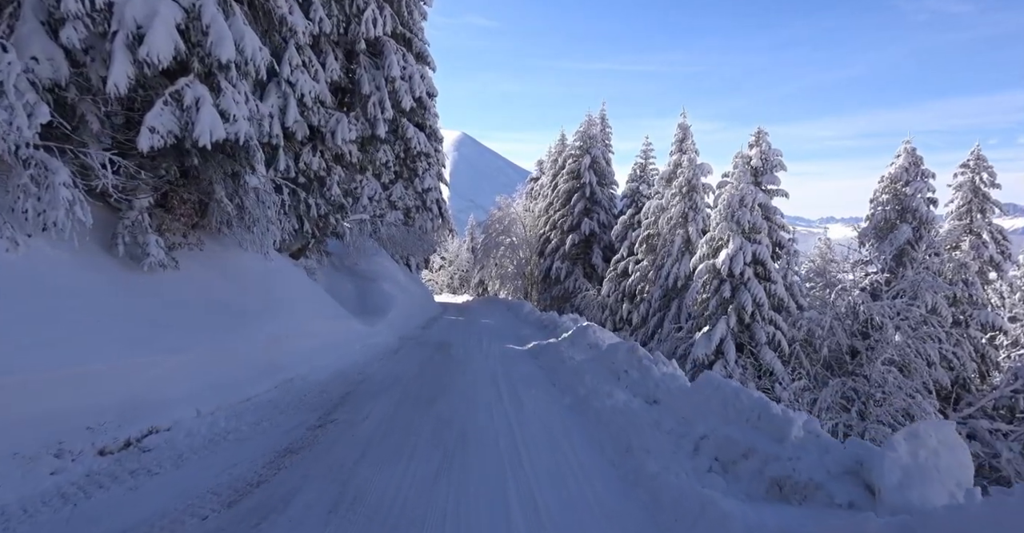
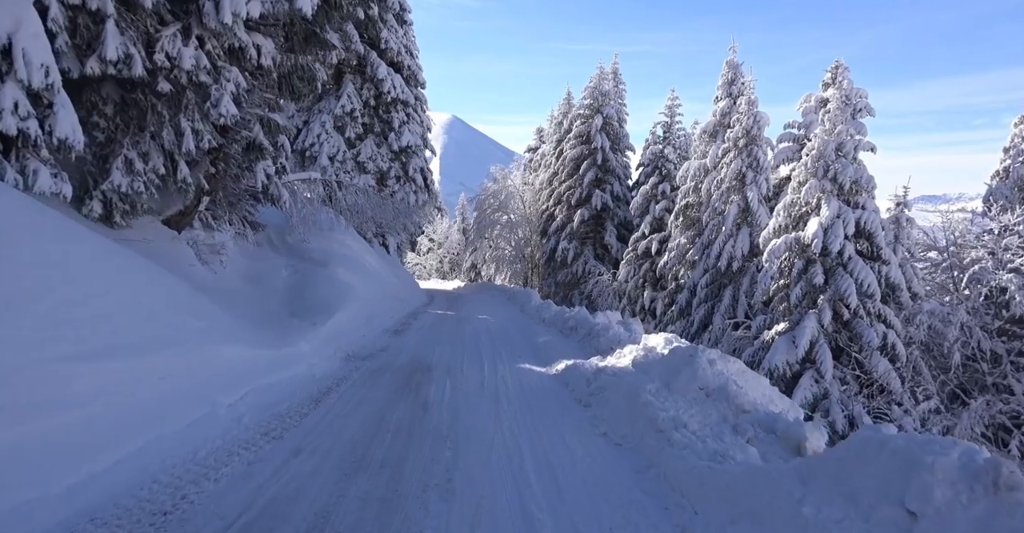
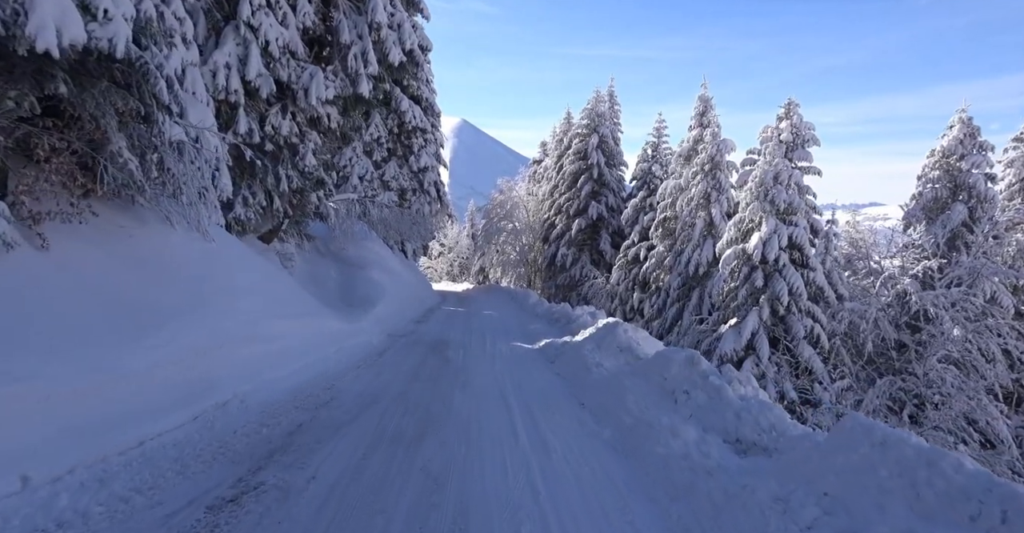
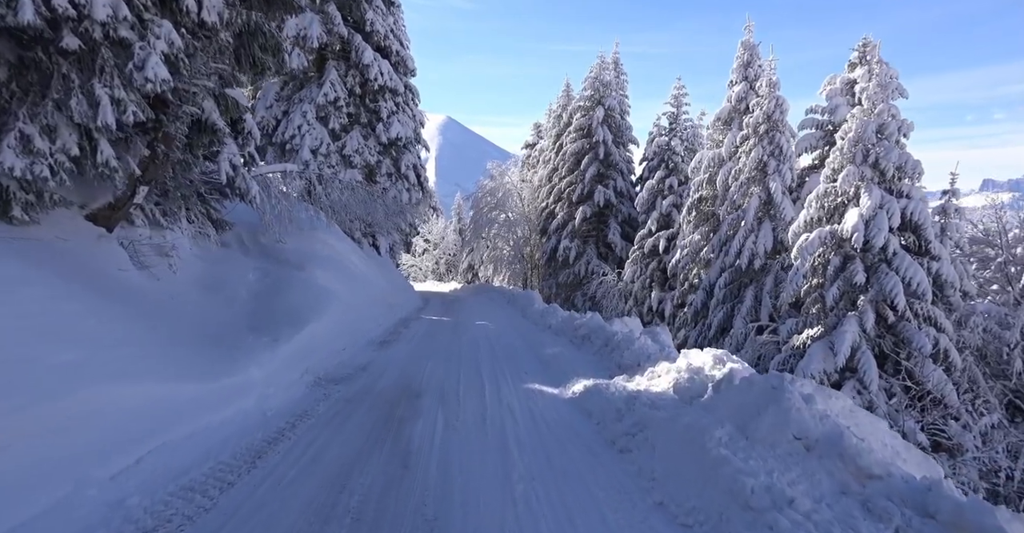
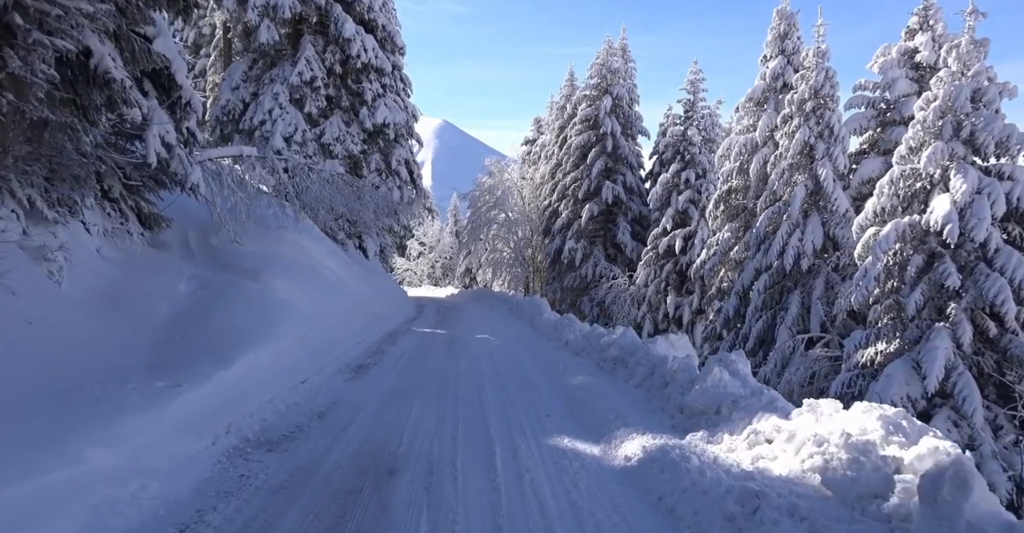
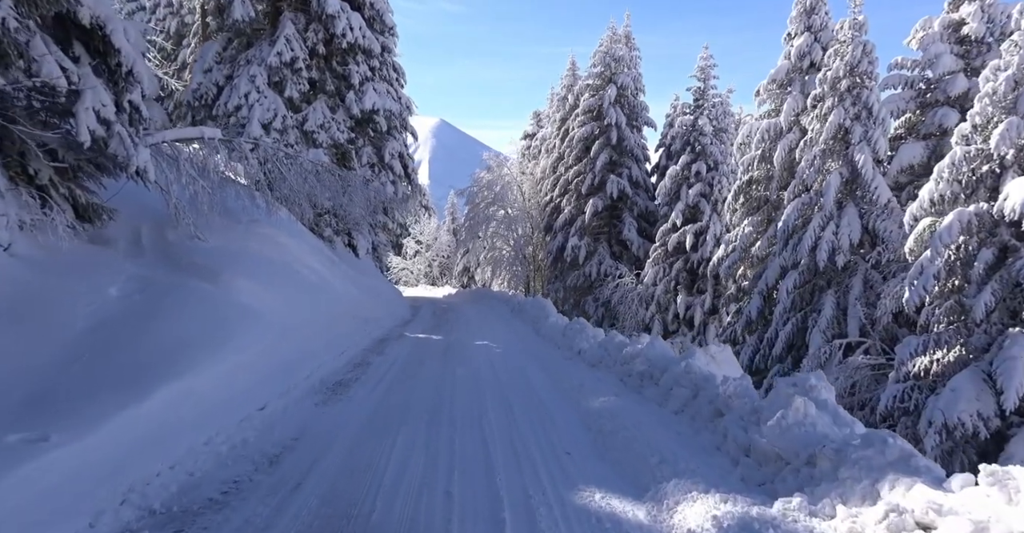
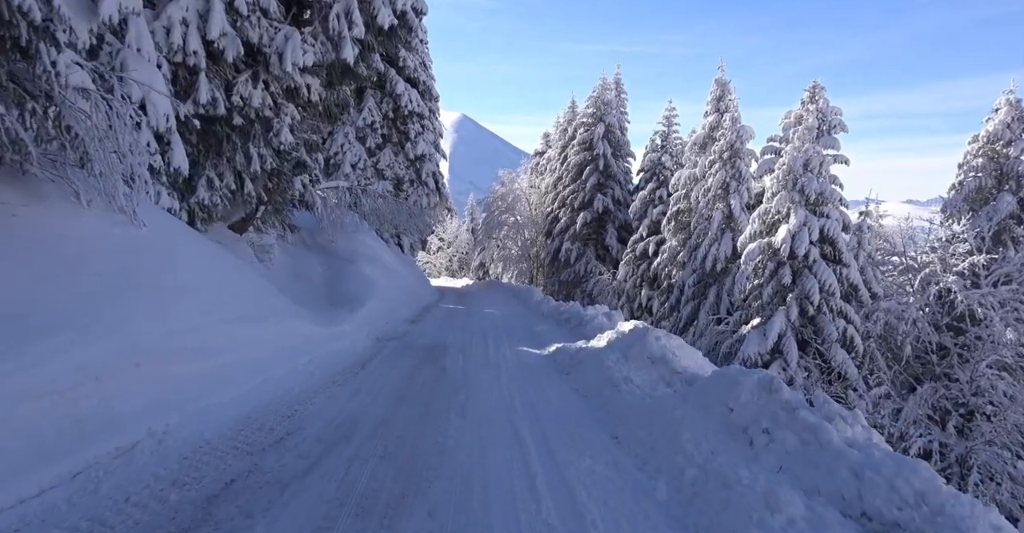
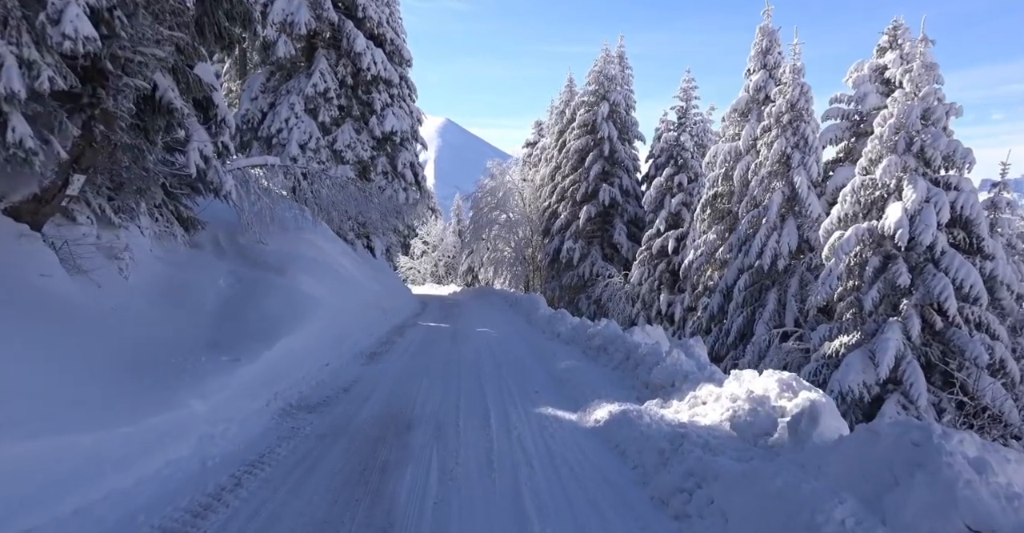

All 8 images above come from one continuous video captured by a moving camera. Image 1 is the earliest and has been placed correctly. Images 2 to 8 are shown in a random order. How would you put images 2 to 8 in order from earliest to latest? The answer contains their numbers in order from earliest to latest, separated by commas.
3, 7, 2, 4, 8, 5, 6
